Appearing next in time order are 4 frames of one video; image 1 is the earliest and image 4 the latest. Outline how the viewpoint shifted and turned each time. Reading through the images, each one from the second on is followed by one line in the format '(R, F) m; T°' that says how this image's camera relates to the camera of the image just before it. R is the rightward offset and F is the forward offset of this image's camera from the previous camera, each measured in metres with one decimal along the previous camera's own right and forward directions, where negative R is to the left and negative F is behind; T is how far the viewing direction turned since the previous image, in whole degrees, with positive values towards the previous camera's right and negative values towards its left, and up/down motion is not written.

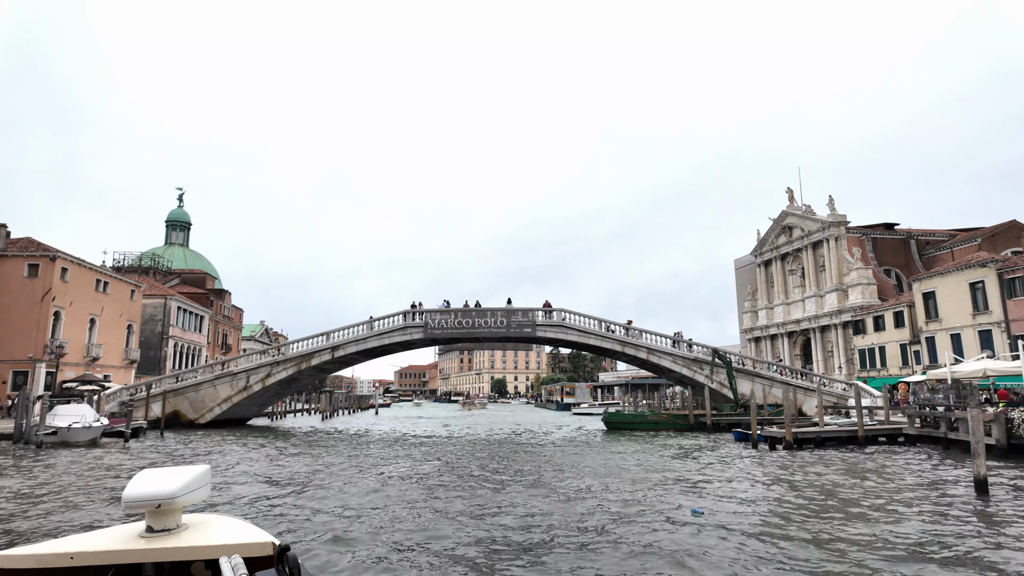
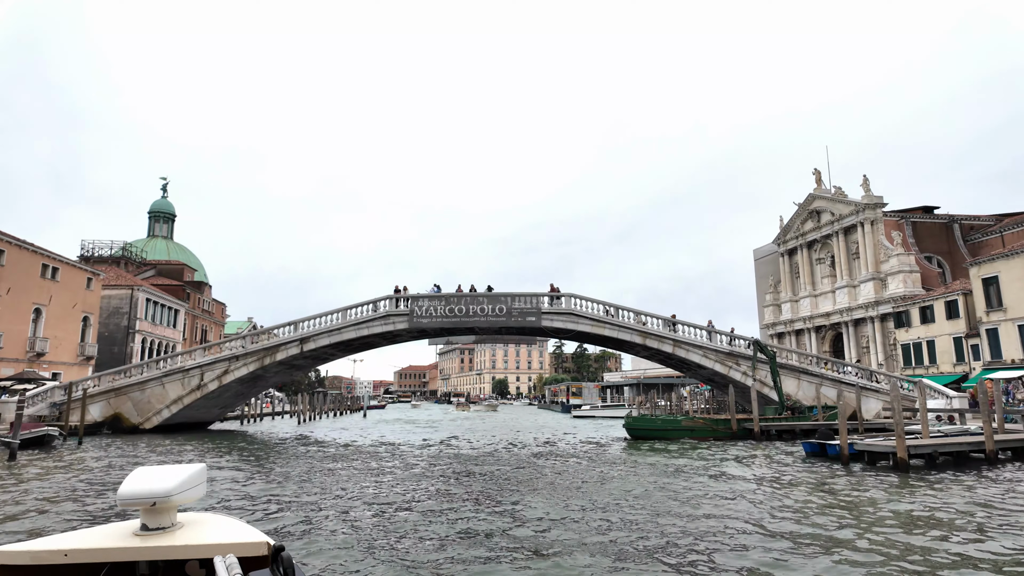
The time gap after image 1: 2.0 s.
(0.0, +5.2) m; 0°
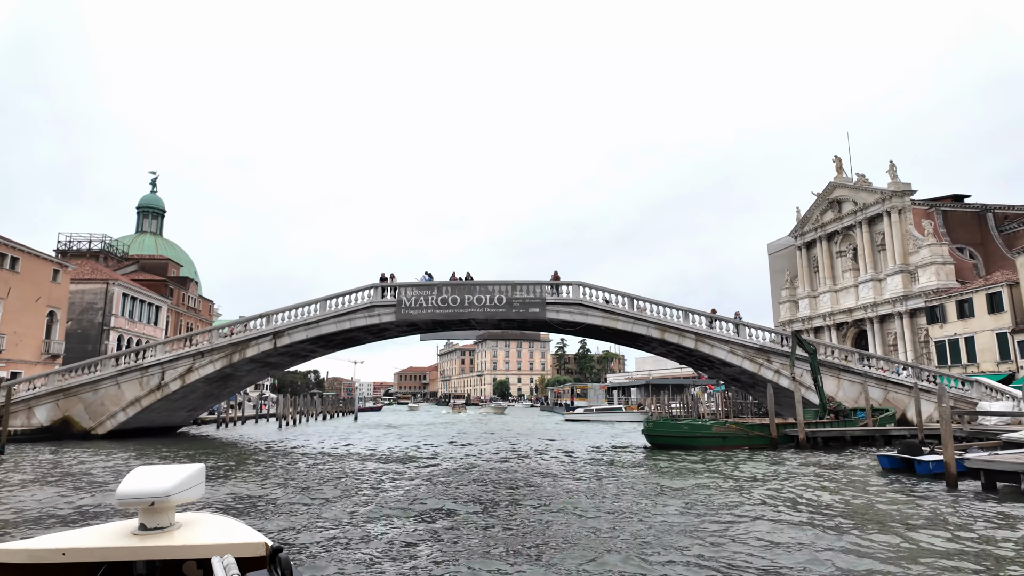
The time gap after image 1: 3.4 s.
(0.0, +3.4) m; 0°
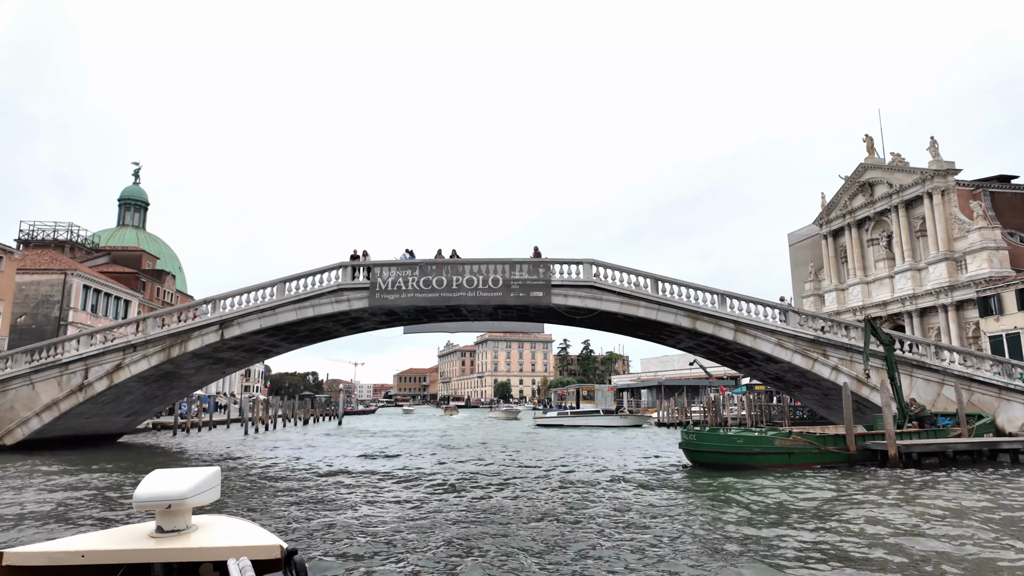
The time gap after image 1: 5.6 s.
(+0.1, +4.6) m; 0°
